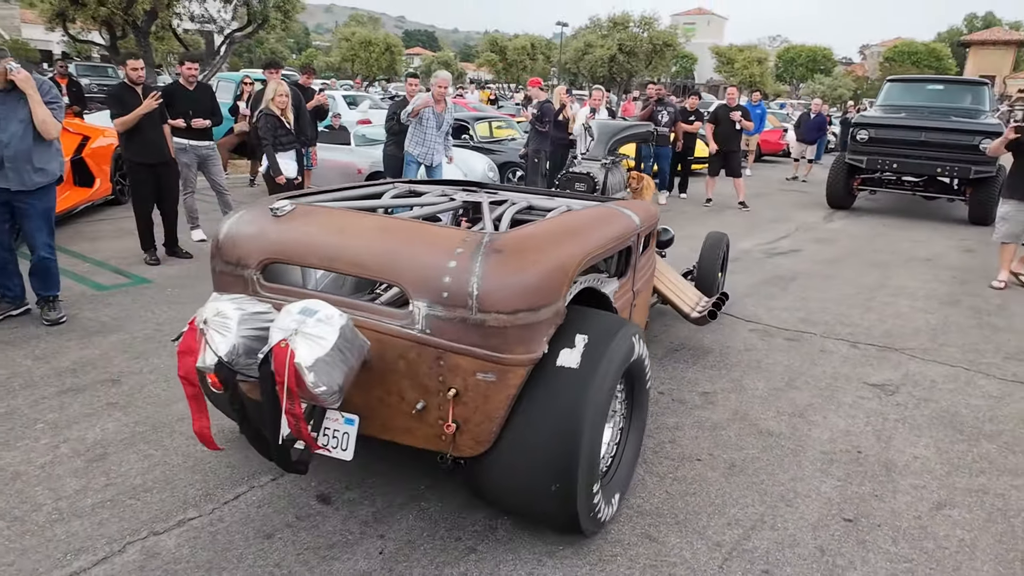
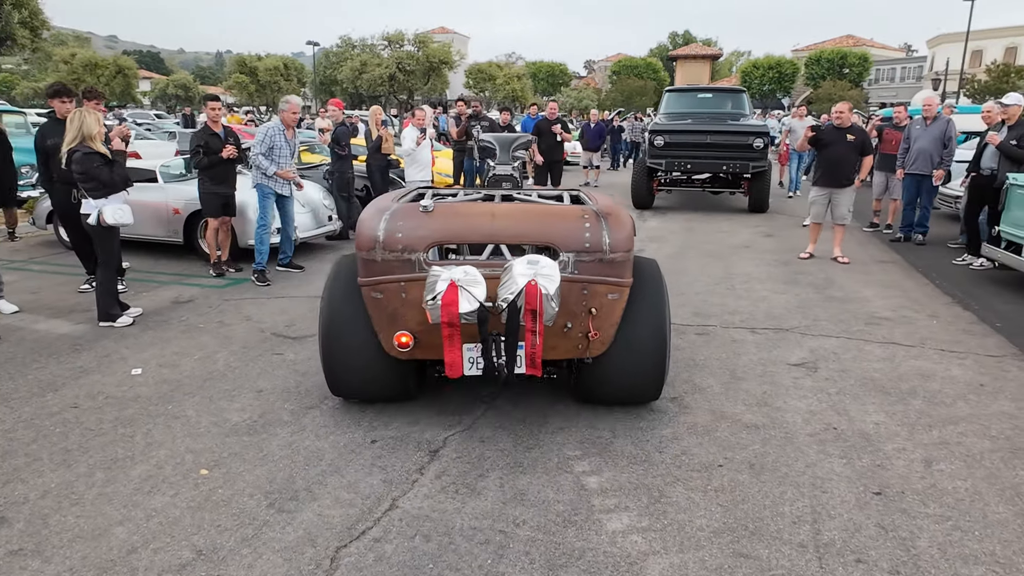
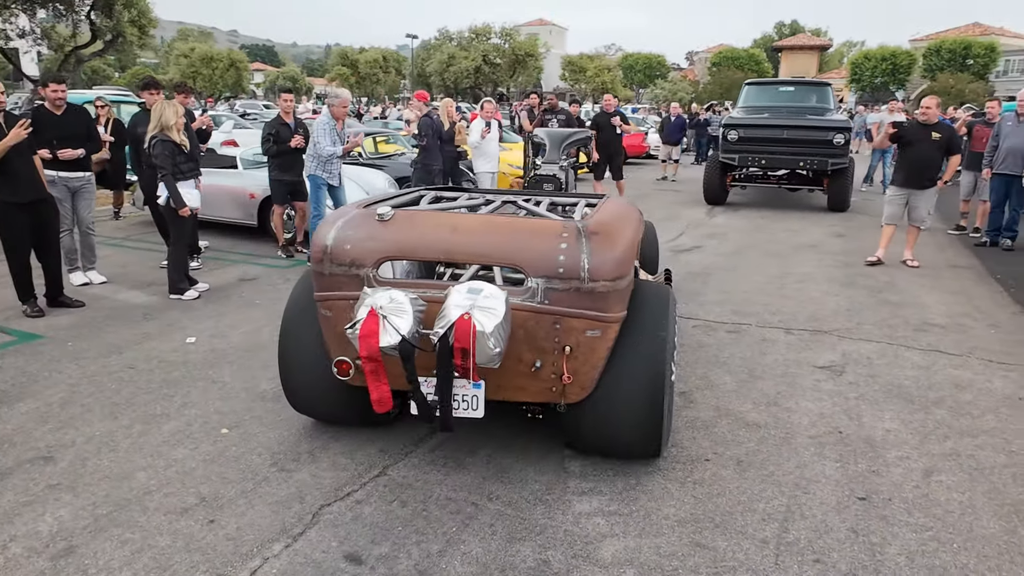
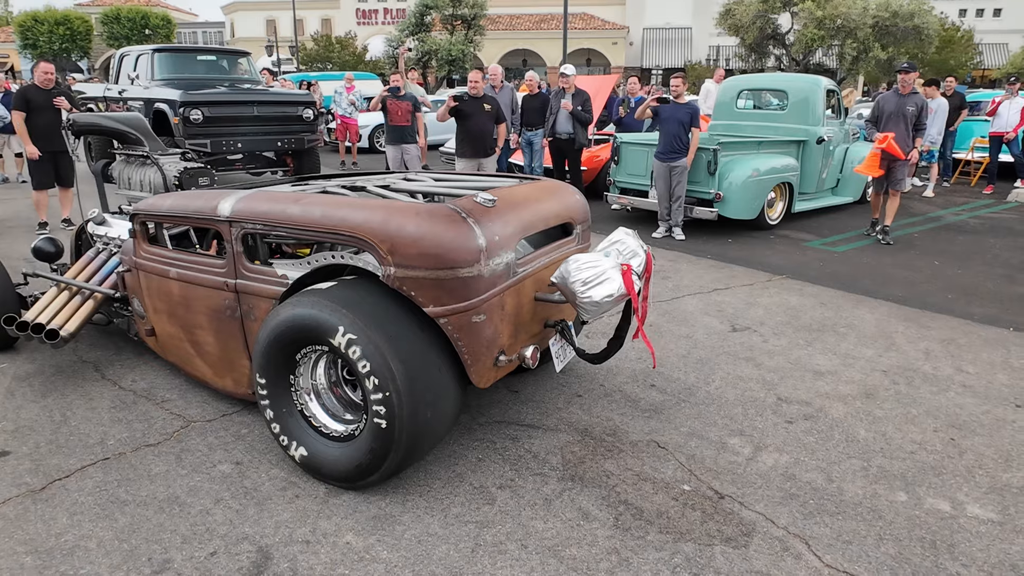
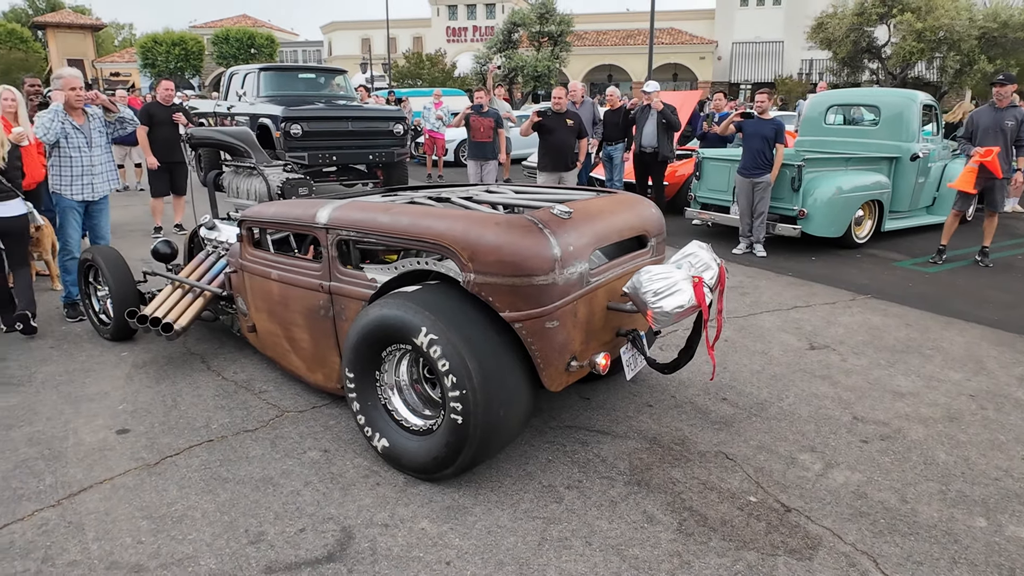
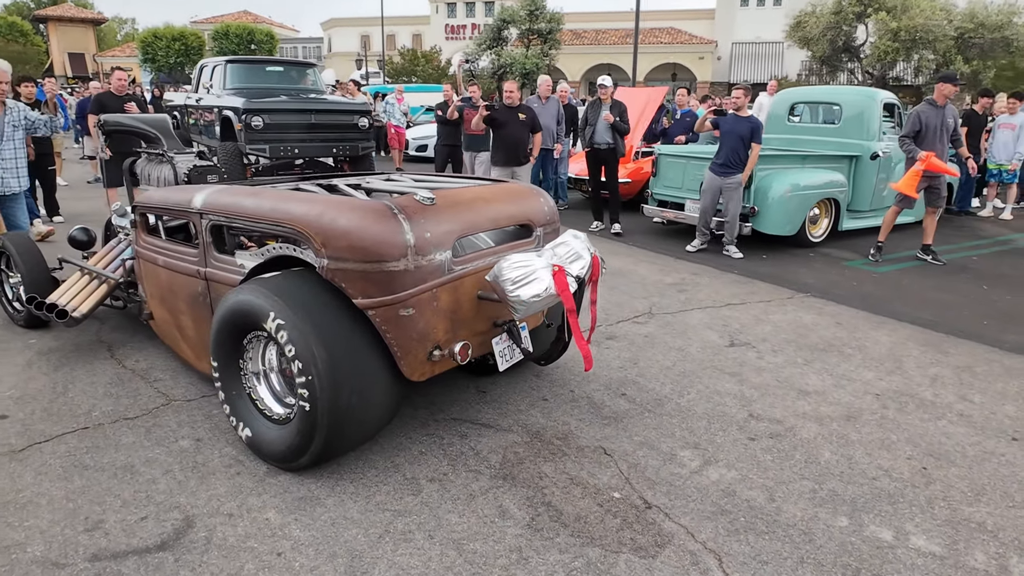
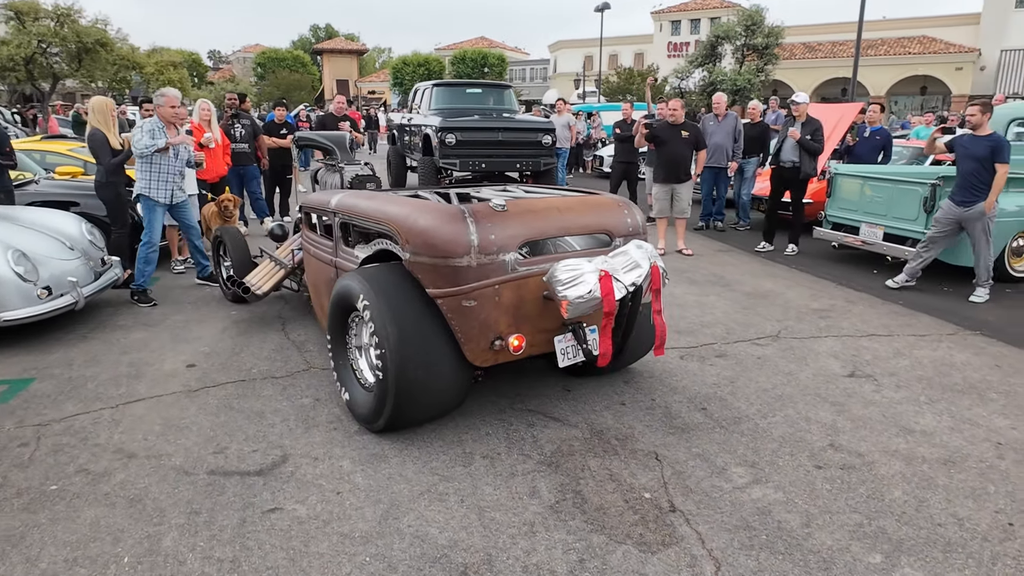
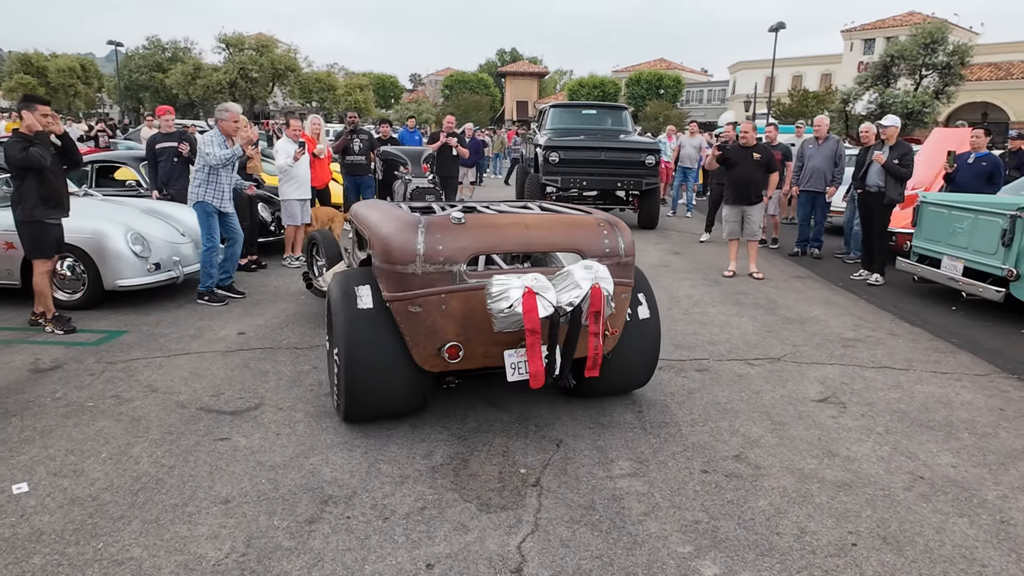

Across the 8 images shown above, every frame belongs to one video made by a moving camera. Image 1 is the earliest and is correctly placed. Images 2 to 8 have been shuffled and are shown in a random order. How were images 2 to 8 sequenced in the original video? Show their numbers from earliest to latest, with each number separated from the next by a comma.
3, 2, 8, 7, 6, 4, 5
